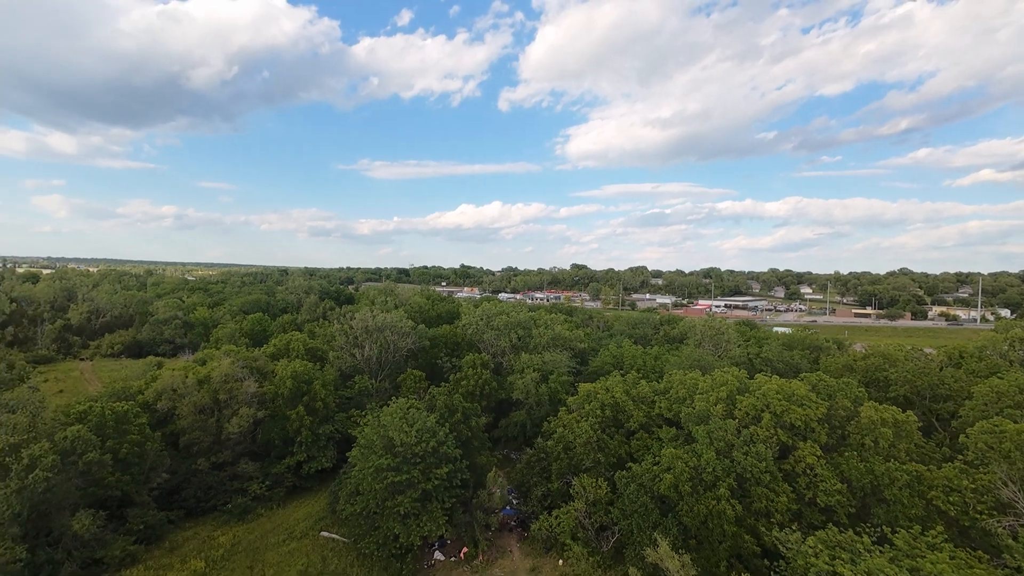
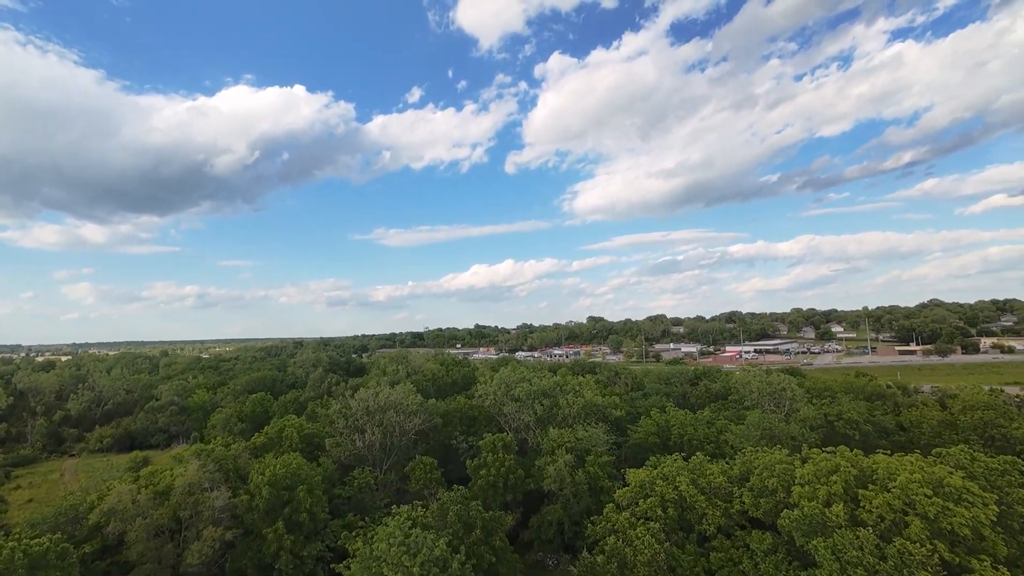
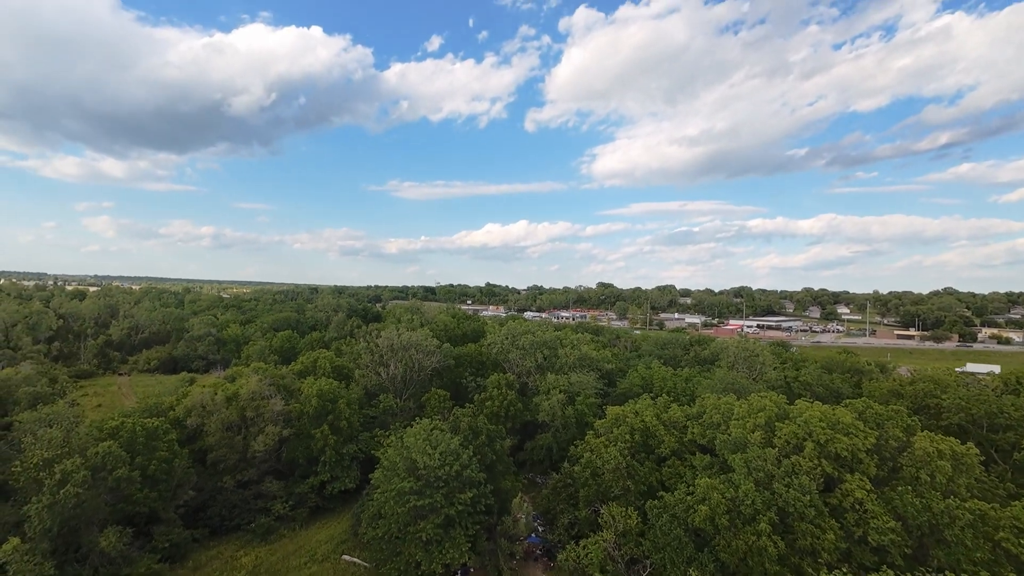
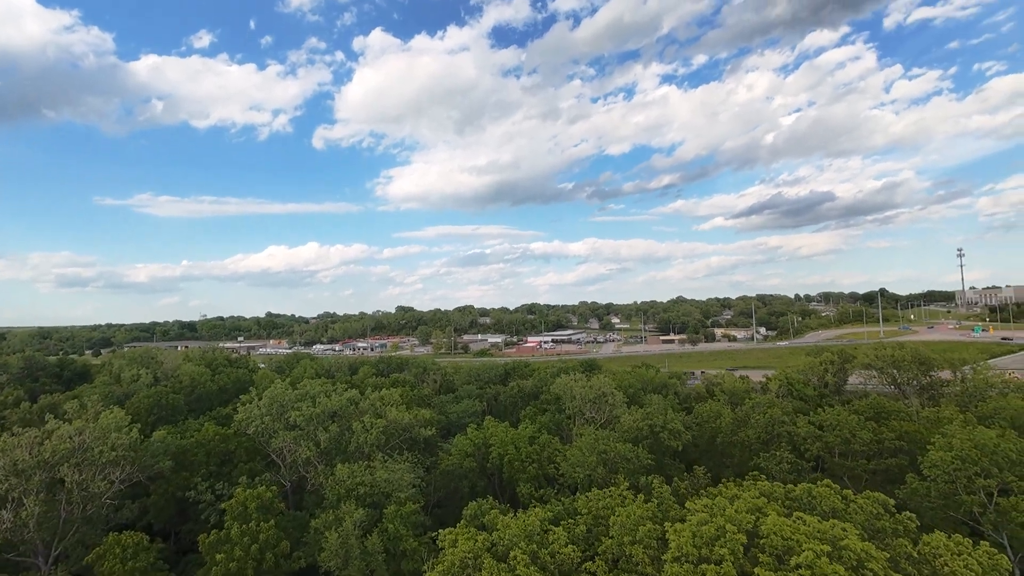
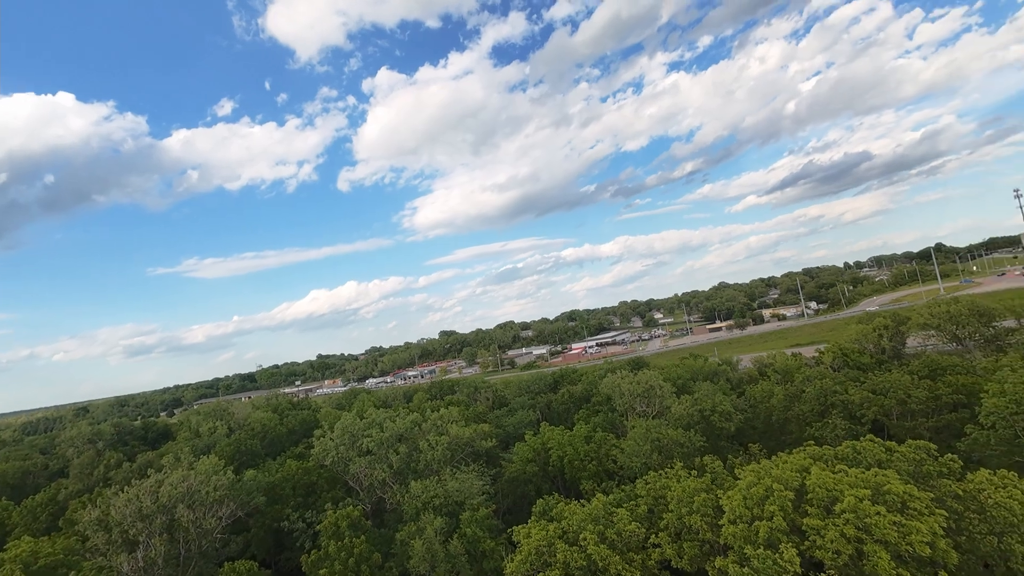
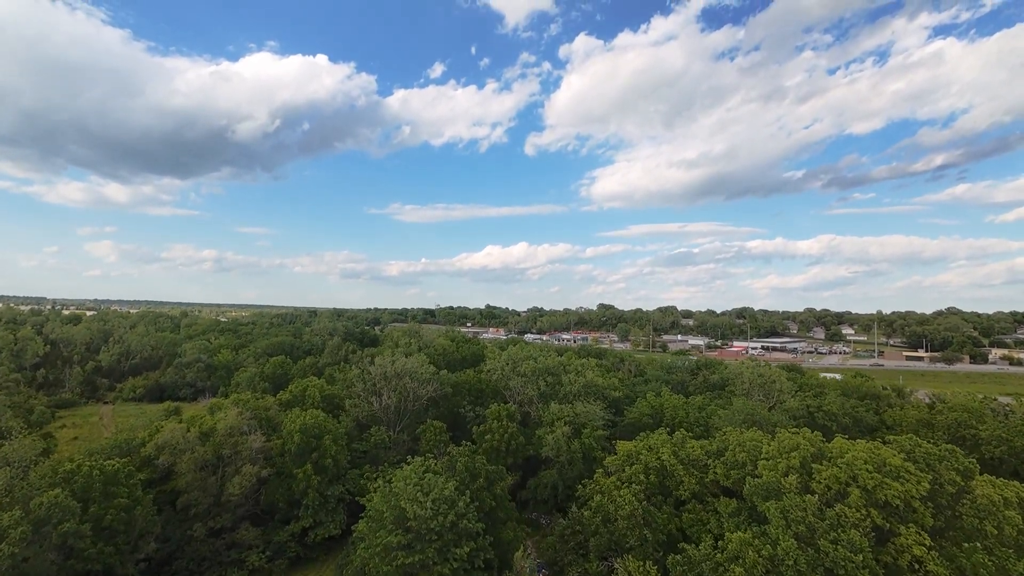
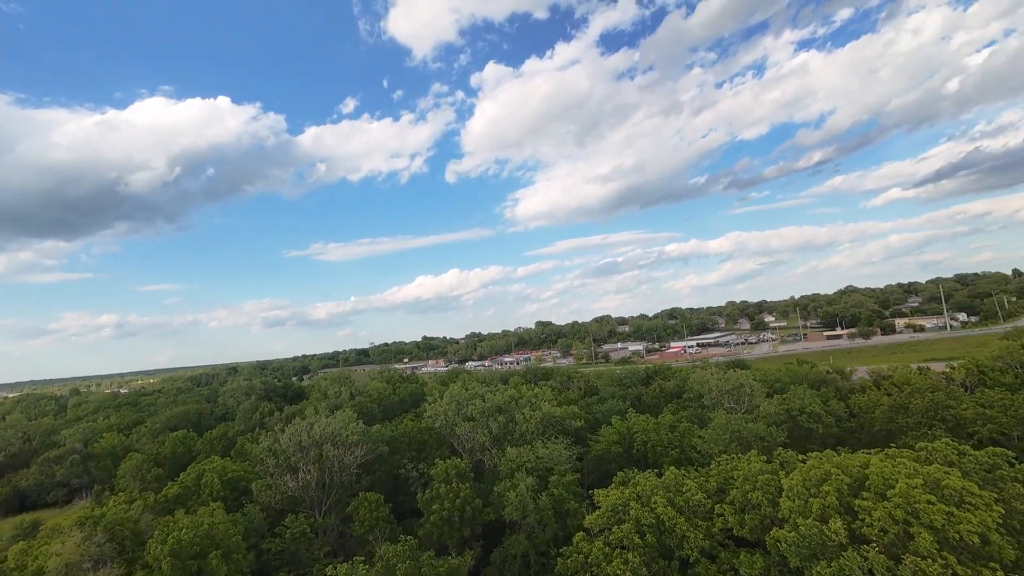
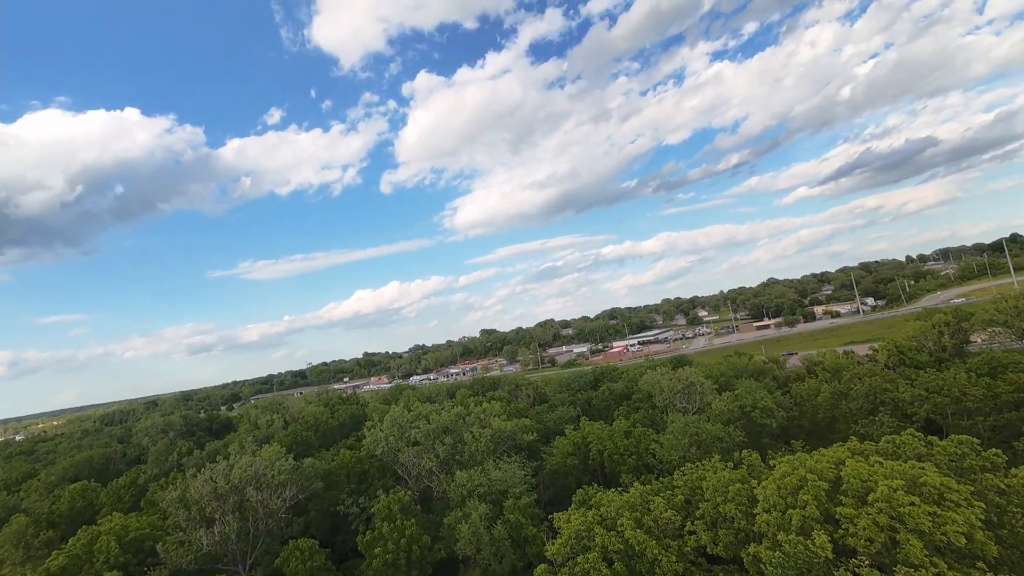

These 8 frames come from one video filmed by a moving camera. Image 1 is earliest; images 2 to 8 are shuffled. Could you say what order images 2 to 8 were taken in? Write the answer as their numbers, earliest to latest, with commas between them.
3, 6, 2, 7, 8, 5, 4
